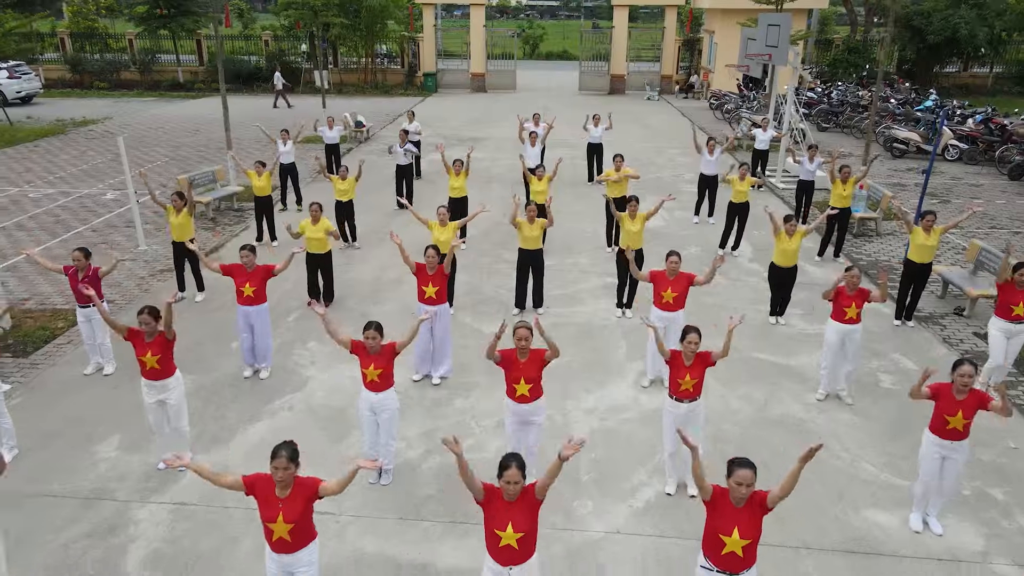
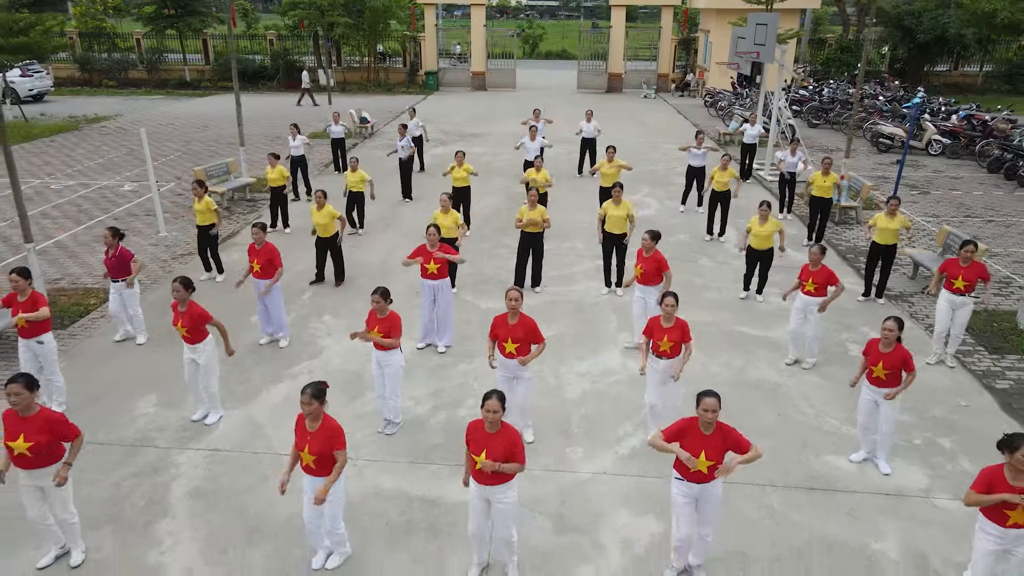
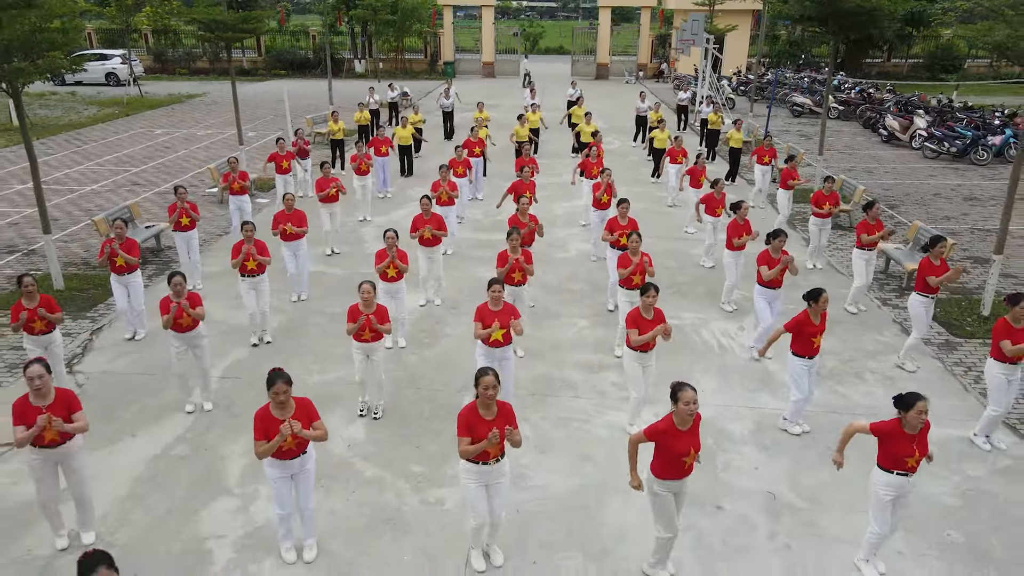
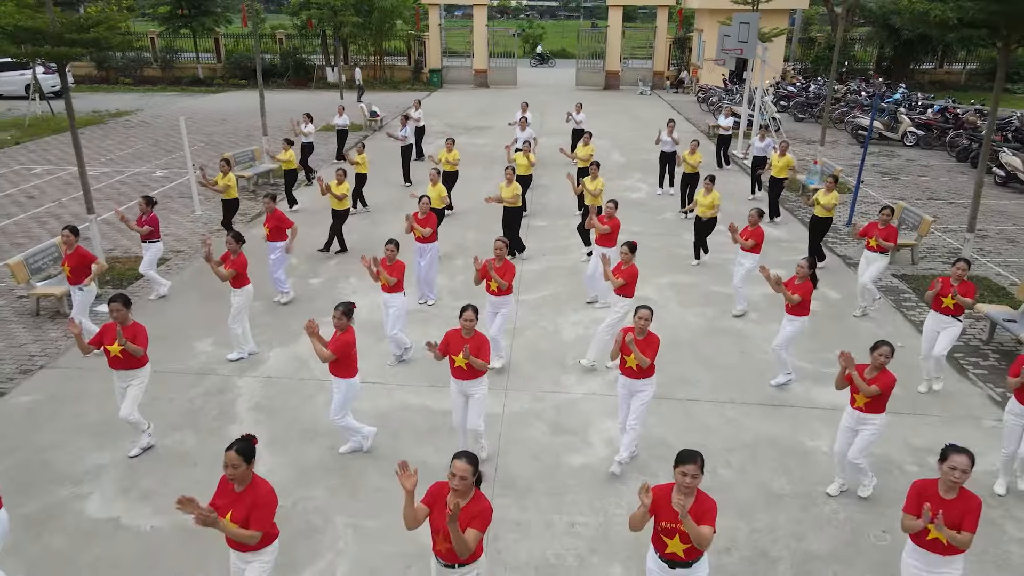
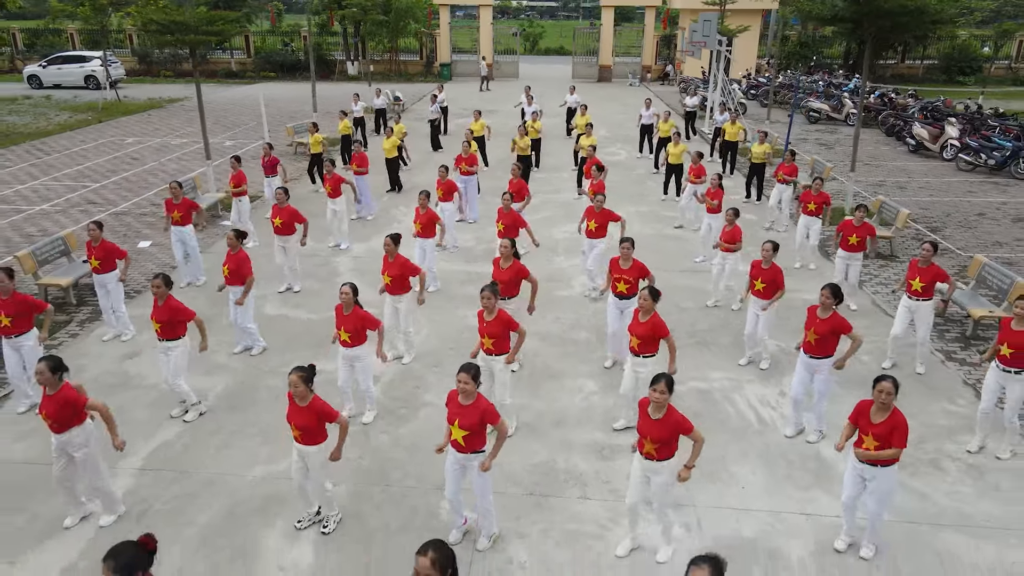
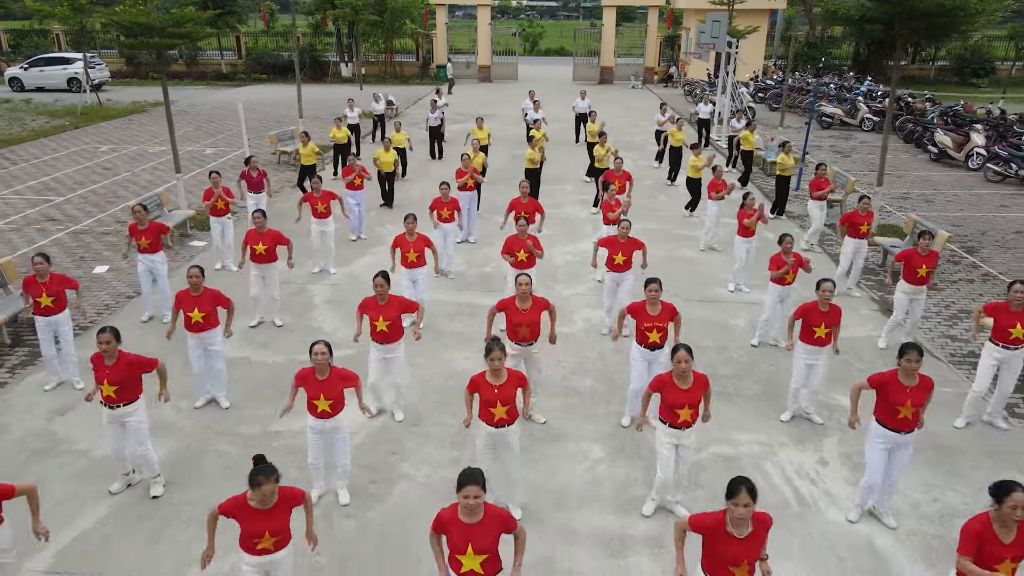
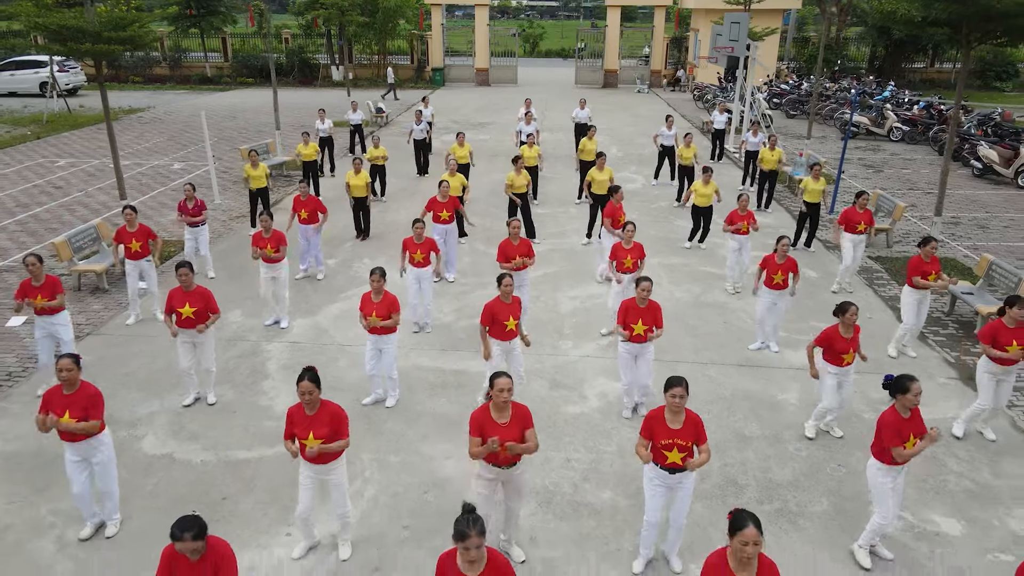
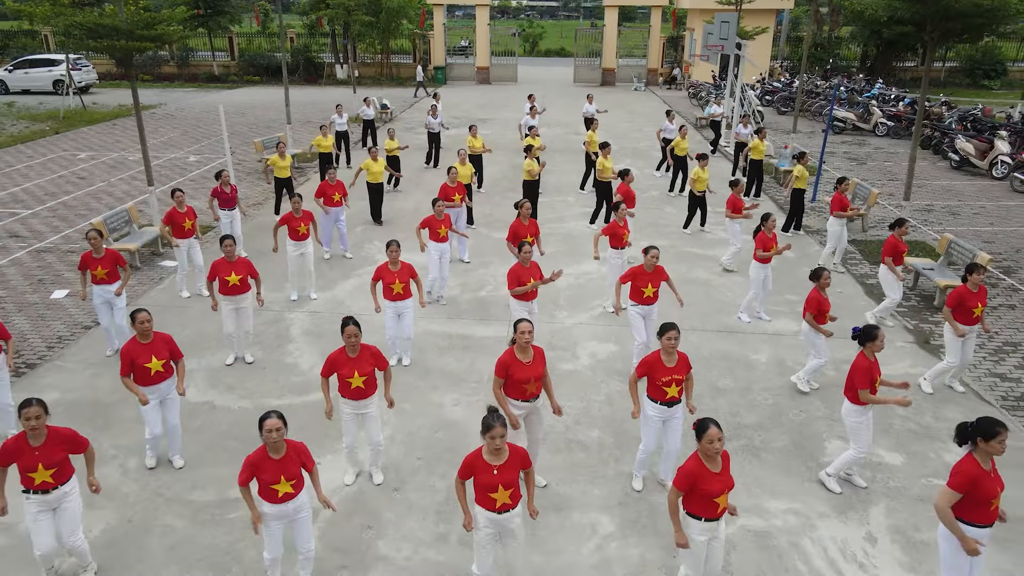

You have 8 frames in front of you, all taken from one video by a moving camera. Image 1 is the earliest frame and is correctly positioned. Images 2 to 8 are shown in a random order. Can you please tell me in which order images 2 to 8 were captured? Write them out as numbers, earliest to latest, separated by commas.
2, 4, 7, 8, 6, 5, 3
